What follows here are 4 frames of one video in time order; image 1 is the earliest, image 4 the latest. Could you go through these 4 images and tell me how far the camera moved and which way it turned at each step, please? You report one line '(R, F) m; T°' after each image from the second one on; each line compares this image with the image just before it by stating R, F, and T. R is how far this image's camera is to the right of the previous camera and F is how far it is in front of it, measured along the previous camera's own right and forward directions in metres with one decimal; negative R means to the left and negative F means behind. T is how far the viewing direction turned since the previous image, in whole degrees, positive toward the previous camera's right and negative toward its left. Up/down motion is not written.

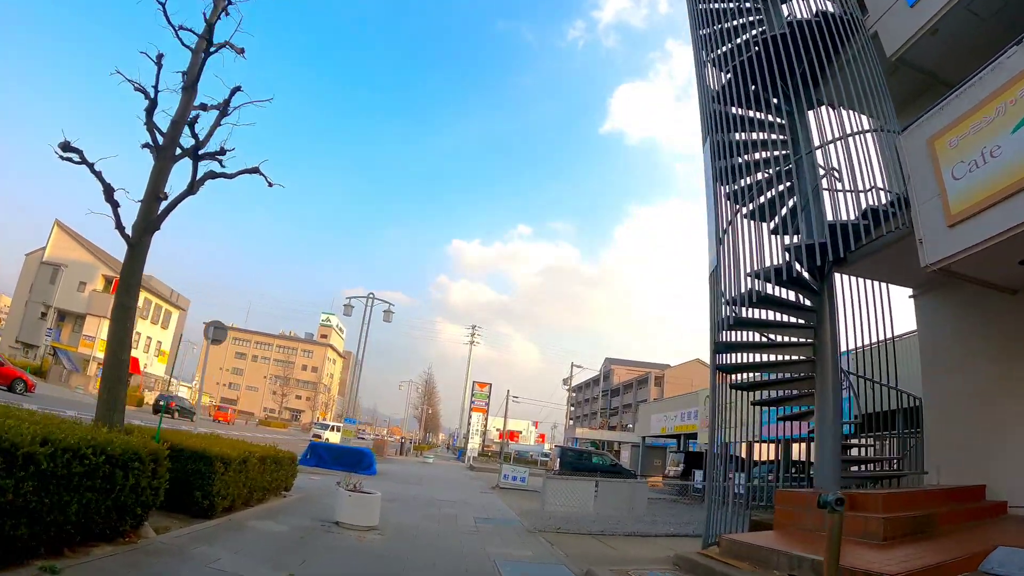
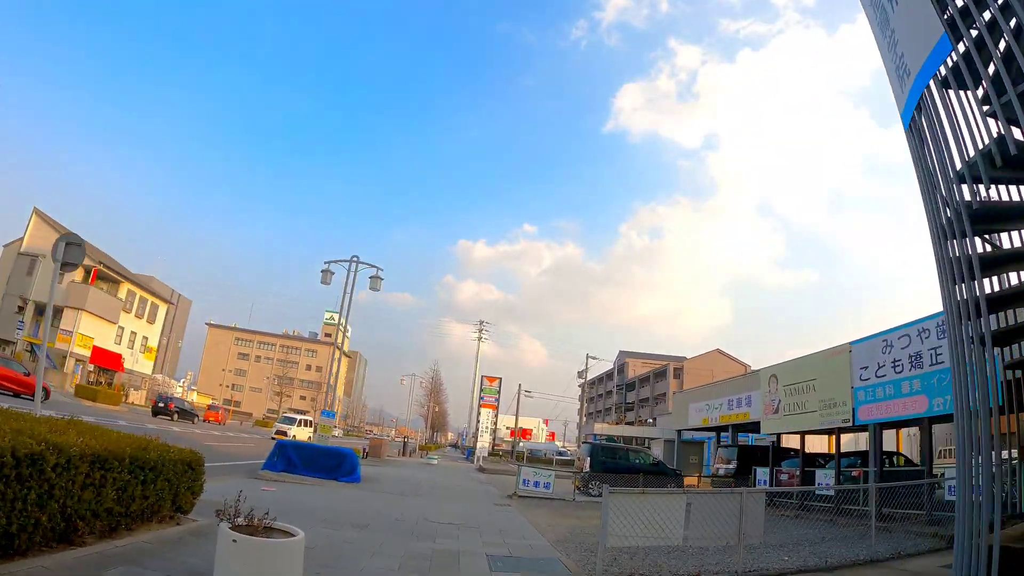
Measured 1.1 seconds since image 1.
(-0.4, +5.9) m; -1°
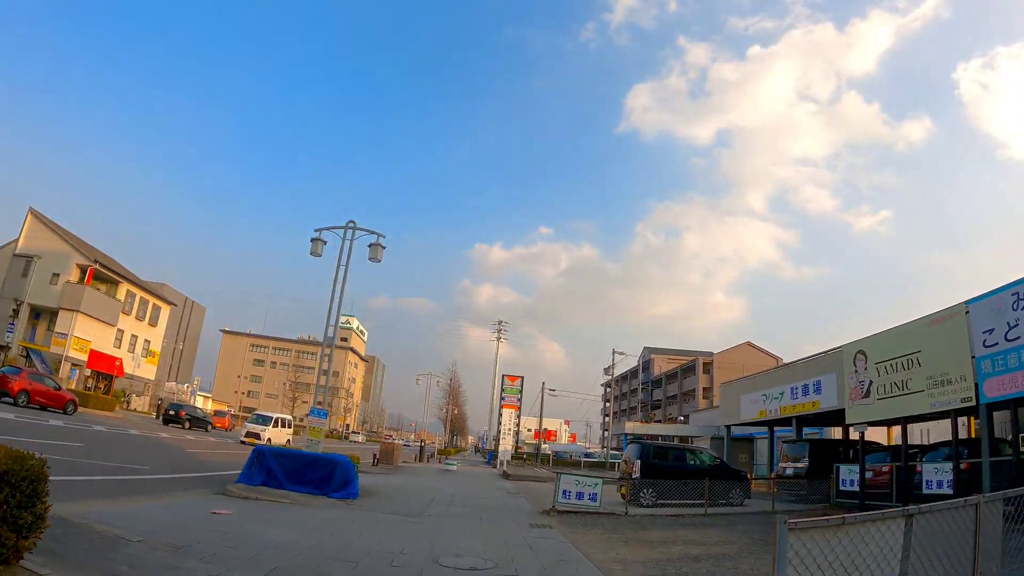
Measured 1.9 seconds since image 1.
(-0.5, +4.4) m; -2°
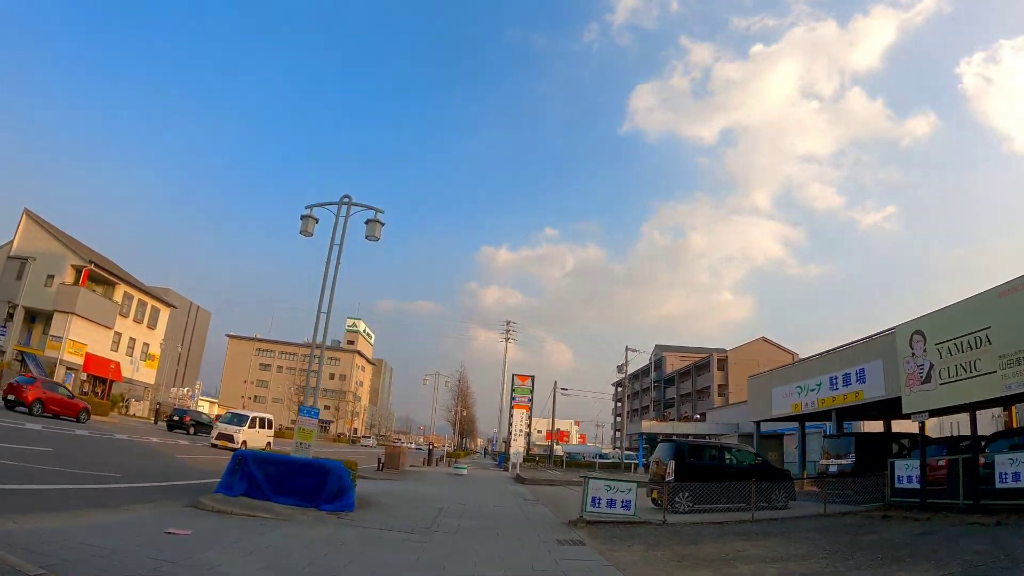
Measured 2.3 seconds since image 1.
(-0.3, +2.3) m; -1°
